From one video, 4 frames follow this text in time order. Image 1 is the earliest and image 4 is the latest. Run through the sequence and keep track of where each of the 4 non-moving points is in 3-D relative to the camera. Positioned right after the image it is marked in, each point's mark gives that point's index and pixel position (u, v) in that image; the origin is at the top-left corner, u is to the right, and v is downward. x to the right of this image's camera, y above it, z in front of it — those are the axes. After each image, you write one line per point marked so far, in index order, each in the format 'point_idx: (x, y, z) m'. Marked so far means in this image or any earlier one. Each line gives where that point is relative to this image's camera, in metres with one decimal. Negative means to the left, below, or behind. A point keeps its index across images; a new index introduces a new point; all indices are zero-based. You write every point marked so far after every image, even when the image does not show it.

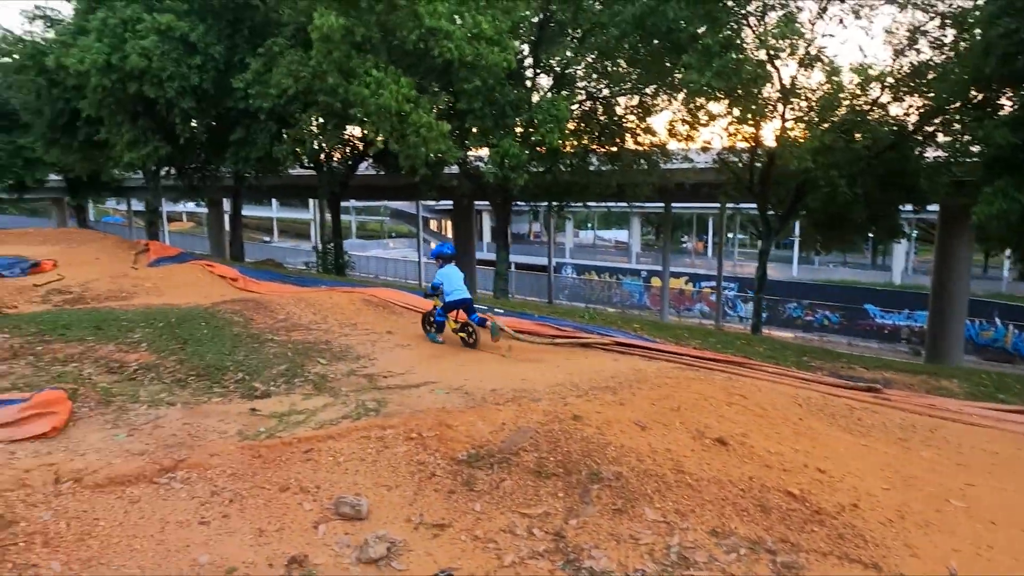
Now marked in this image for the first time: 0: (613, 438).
0: (+0.6, -0.9, +4.1) m
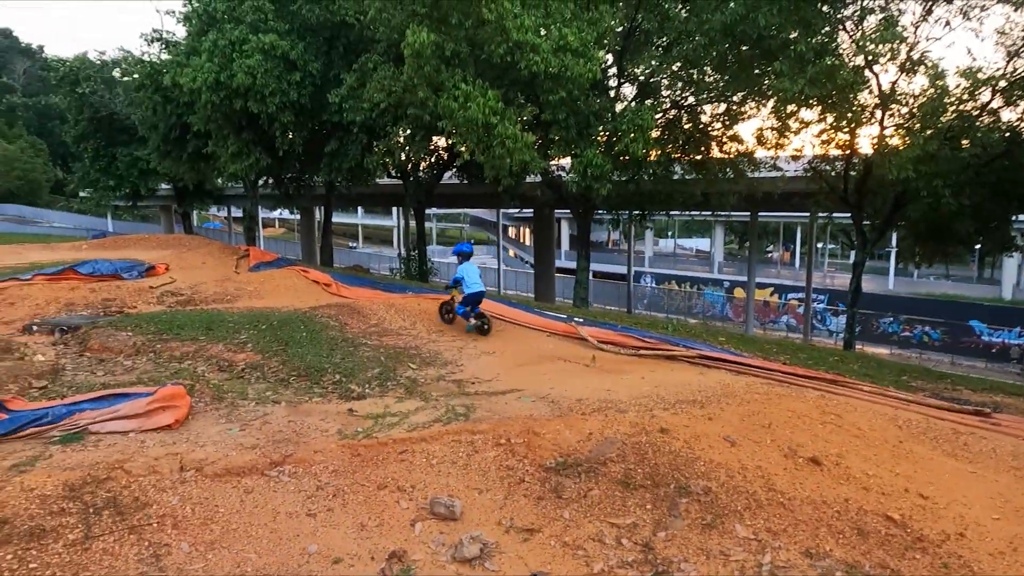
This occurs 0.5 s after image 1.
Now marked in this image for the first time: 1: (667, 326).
0: (+1.2, -1.0, +4.1) m
1: (+2.2, -0.5, +9.5) m
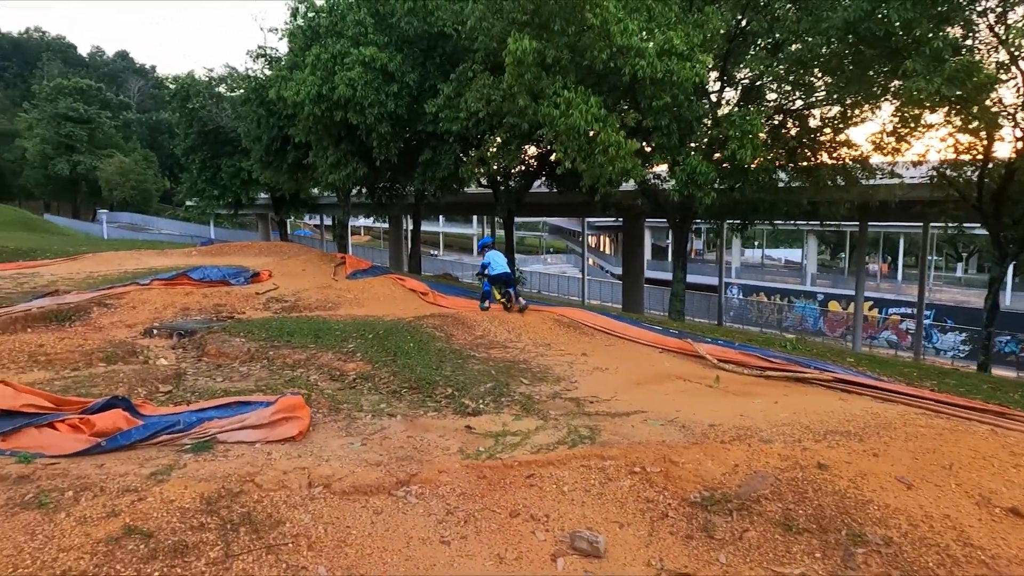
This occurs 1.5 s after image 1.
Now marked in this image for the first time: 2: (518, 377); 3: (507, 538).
0: (+2.0, -1.1, +3.6) m
1: (+3.7, -0.7, +8.9) m
2: (+0.1, -0.9, +6.5) m
3: (0.0, -1.4, +3.6) m
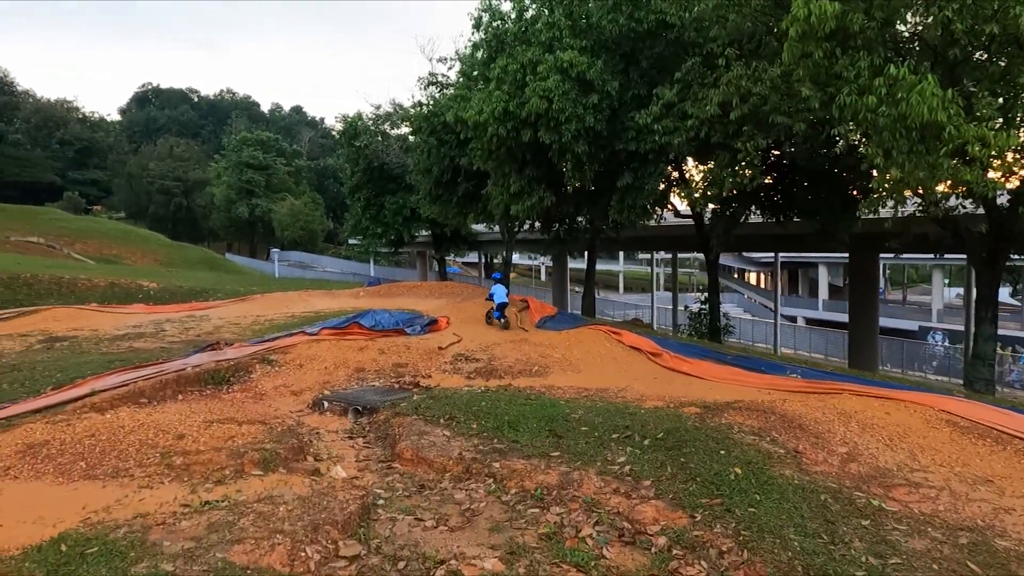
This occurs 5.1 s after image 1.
0: (+3.7, -1.5, -0.1) m
1: (+6.4, -1.4, +4.7) m
2: (+2.4, -1.4, +3.1) m
3: (+1.8, -1.7, +0.3) m
